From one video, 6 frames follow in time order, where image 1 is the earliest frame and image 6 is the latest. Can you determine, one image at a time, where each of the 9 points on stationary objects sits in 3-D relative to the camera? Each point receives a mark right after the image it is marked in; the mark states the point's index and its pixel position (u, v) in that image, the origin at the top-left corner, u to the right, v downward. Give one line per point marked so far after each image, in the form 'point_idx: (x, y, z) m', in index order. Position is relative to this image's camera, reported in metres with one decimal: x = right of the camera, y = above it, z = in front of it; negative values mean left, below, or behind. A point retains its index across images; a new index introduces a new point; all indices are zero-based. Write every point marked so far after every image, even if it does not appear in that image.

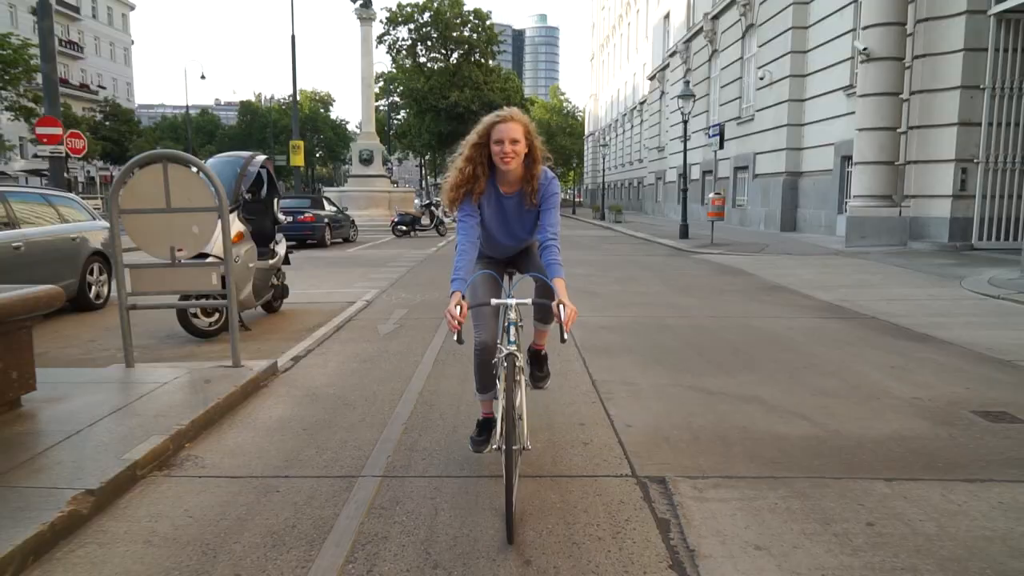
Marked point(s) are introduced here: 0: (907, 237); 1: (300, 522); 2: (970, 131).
0: (+9.3, +1.2, +17.1) m
1: (-1.0, -1.1, +3.3) m
2: (+9.9, +3.4, +15.5) m
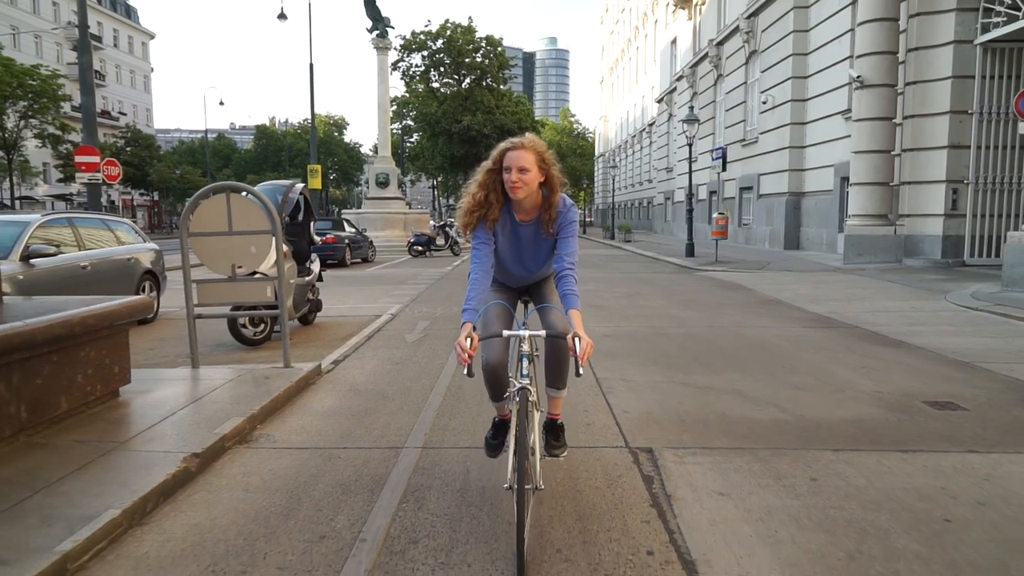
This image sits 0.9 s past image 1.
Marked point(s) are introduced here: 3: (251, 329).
0: (+9.6, +0.8, +17.9) m
1: (-0.9, -1.1, +4.2) m
2: (+10.2, +3.1, +16.4) m
3: (-3.0, -0.5, +8.0) m
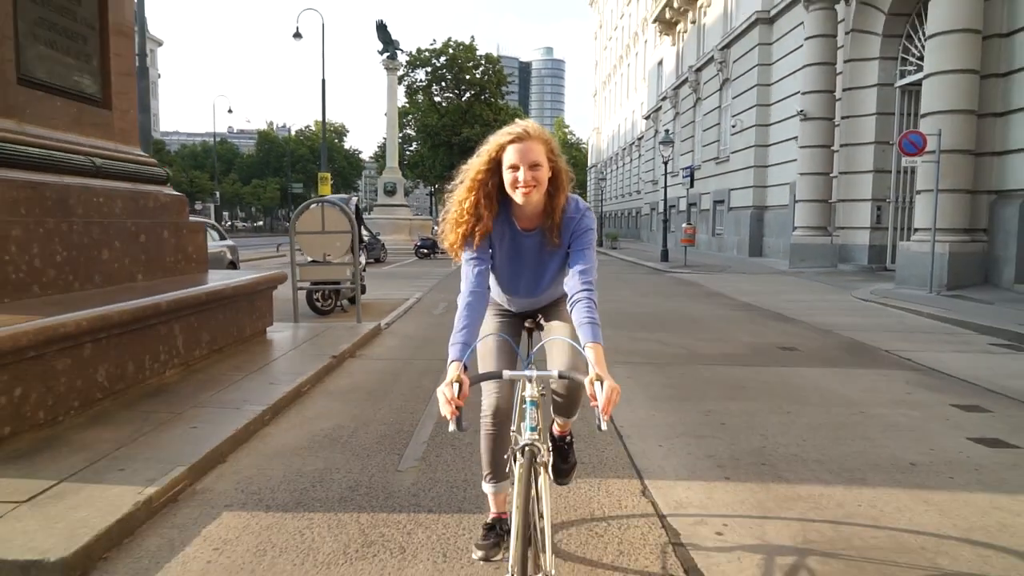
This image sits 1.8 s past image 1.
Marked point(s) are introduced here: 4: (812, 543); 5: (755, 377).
0: (+9.6, +0.8, +21.2) m
1: (-0.9, -0.8, +7.5) m
2: (+10.2, +3.1, +19.8) m
3: (-3.0, -0.2, +11.3) m
4: (+1.4, -1.2, +3.5) m
5: (+2.5, -0.9, +7.3) m
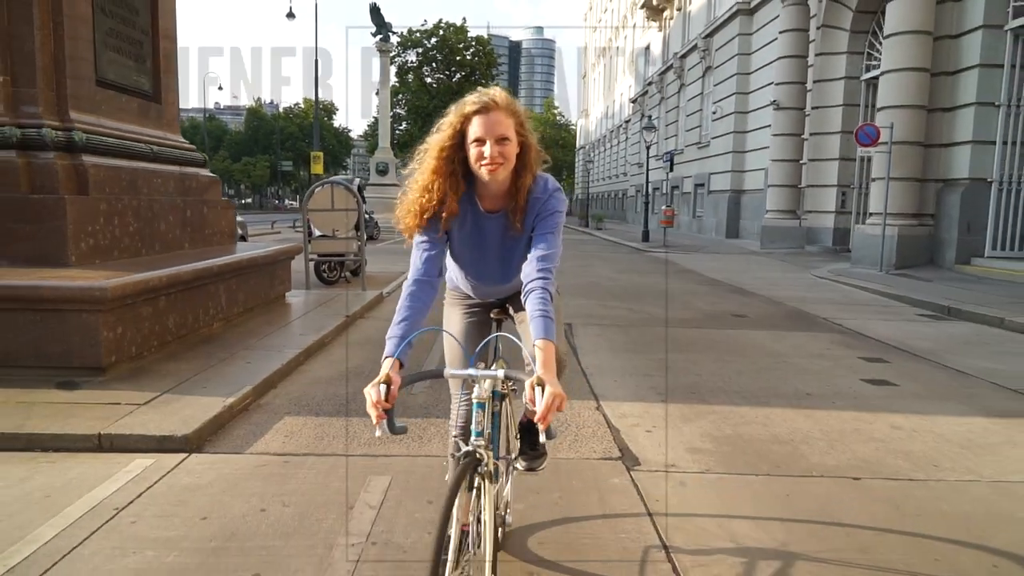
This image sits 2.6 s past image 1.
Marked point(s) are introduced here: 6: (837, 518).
0: (+9.2, +1.4, +22.7) m
1: (-1.0, -0.5, +8.8) m
2: (+9.9, +3.6, +21.2) m
3: (-3.2, +0.3, +12.5) m
4: (+1.4, -1.0, +4.8) m
5: (+2.3, -0.6, +8.7) m
6: (+1.6, -1.2, +3.7) m
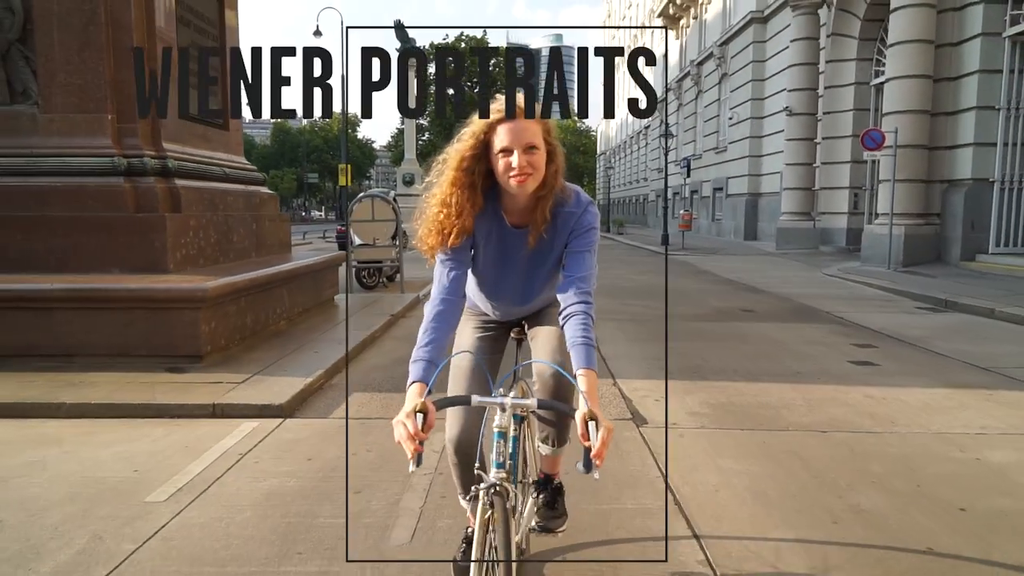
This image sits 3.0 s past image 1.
0: (+10.0, +1.5, +23.4) m
1: (-0.6, -0.5, +9.8) m
2: (+10.5, +3.7, +21.9) m
3: (-2.7, +0.2, +13.7) m
4: (+1.6, -0.9, +5.8) m
5: (+2.7, -0.5, +9.6) m
6: (+1.9, -1.1, +4.6) m
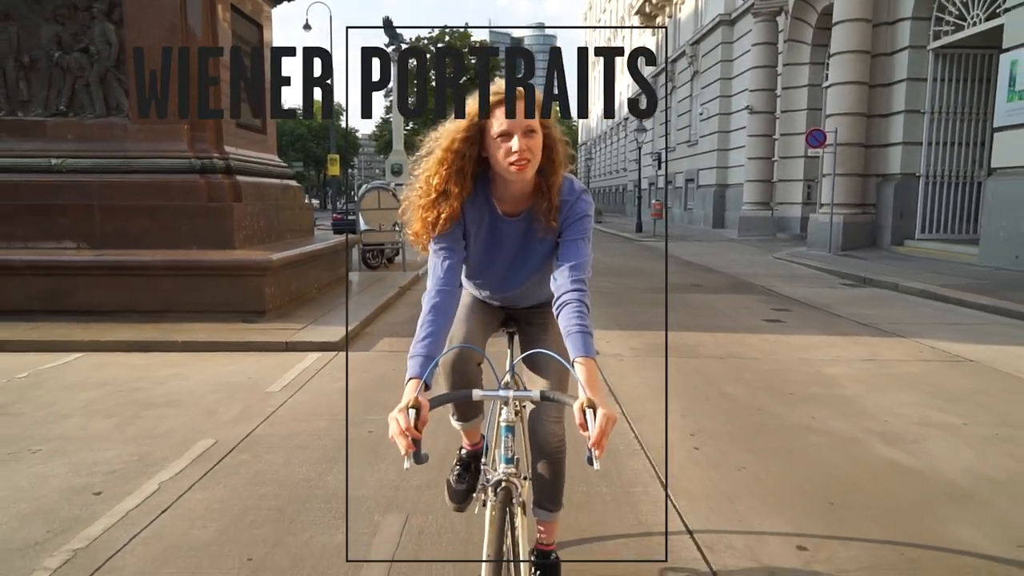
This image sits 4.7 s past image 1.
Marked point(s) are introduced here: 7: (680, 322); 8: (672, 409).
0: (+9.4, +2.1, +25.7) m
1: (-0.9, -0.1, +11.9) m
2: (+10.0, +4.3, +24.1) m
3: (-3.0, +0.6, +15.6) m
4: (+1.5, -0.6, +7.9) m
5: (+2.5, -0.2, +11.8) m
6: (+1.8, -0.8, +6.7) m
7: (+2.2, -0.4, +9.4) m
8: (+1.2, -0.9, +5.5) m
